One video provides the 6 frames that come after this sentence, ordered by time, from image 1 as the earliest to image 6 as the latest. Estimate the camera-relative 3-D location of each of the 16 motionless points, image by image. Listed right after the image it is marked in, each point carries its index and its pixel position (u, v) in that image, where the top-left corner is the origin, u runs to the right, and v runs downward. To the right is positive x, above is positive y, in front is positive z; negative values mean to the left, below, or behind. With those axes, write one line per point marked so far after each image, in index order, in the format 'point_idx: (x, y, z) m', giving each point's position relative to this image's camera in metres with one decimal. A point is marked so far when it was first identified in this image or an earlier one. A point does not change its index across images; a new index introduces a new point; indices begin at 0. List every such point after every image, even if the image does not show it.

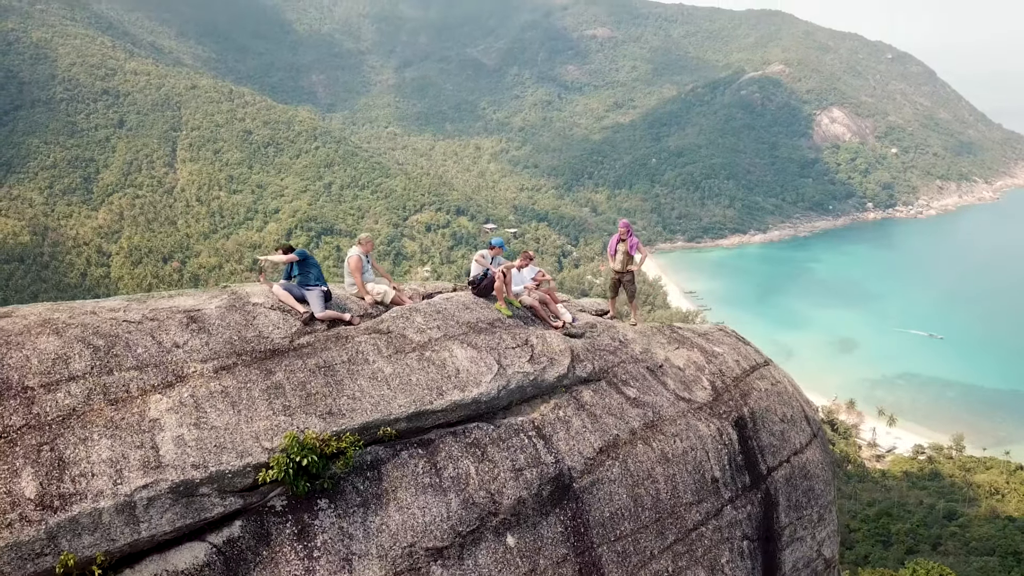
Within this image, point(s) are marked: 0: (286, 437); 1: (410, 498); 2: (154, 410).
0: (-2.0, -1.3, +5.1) m
1: (-1.0, -2.0, +5.5) m
2: (-3.1, -1.0, +5.0) m
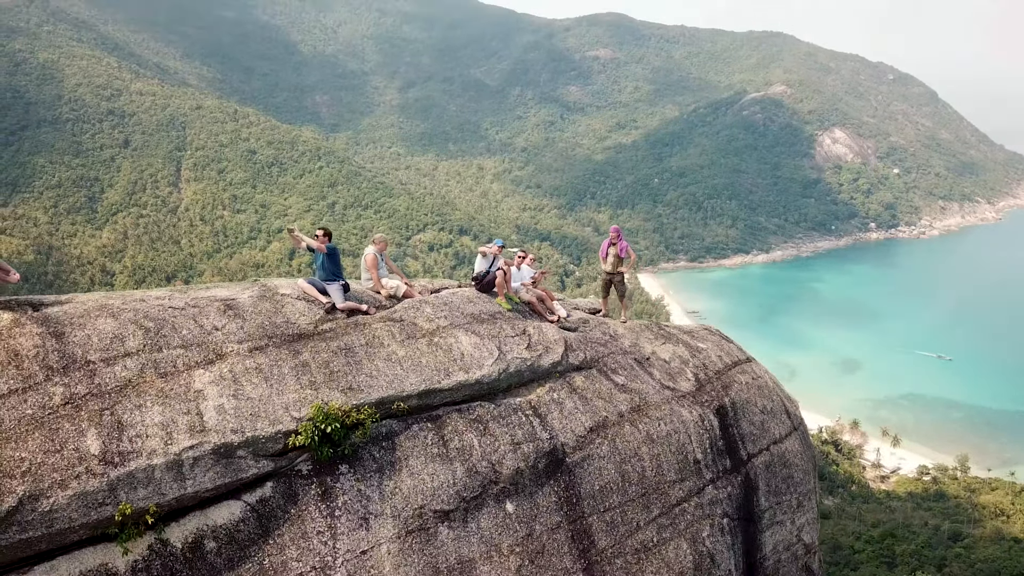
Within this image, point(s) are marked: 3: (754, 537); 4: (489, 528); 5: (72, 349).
0: (-2.0, -1.2, +5.9) m
1: (-1.0, -1.9, +6.2) m
2: (-3.1, -0.9, +5.8) m
3: (+3.5, -3.7, +8.5) m
4: (-0.3, -2.6, +6.3) m
5: (-4.3, -0.6, +5.7) m
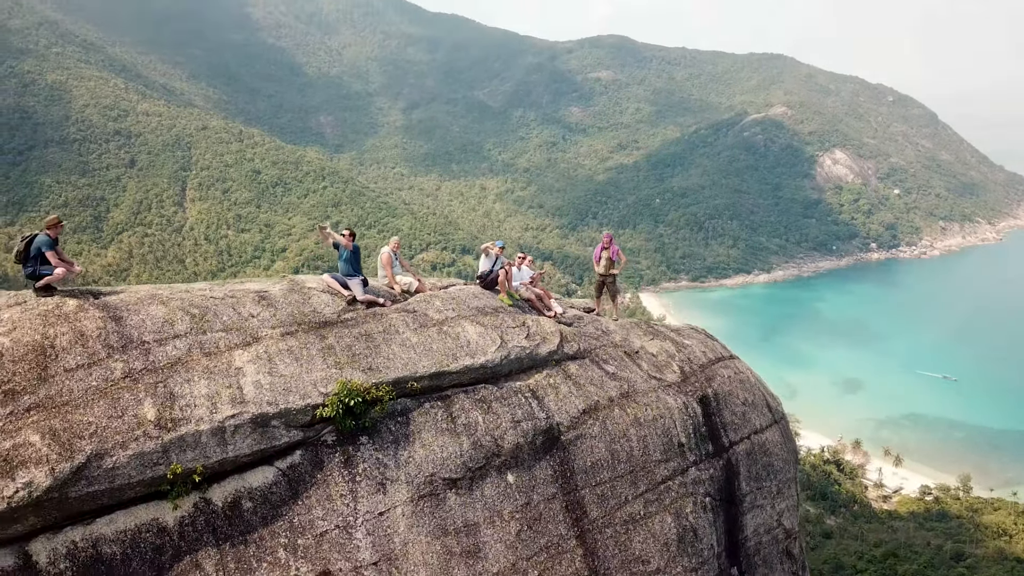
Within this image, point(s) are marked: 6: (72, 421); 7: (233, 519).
0: (-2.0, -1.1, +6.7) m
1: (-1.0, -1.8, +7.0) m
2: (-3.1, -0.8, +6.6) m
3: (+3.5, -3.7, +9.2) m
4: (-0.3, -2.5, +7.0) m
5: (-4.3, -0.5, +6.5) m
6: (-4.5, -1.3, +5.9) m
7: (-3.1, -2.5, +6.3) m
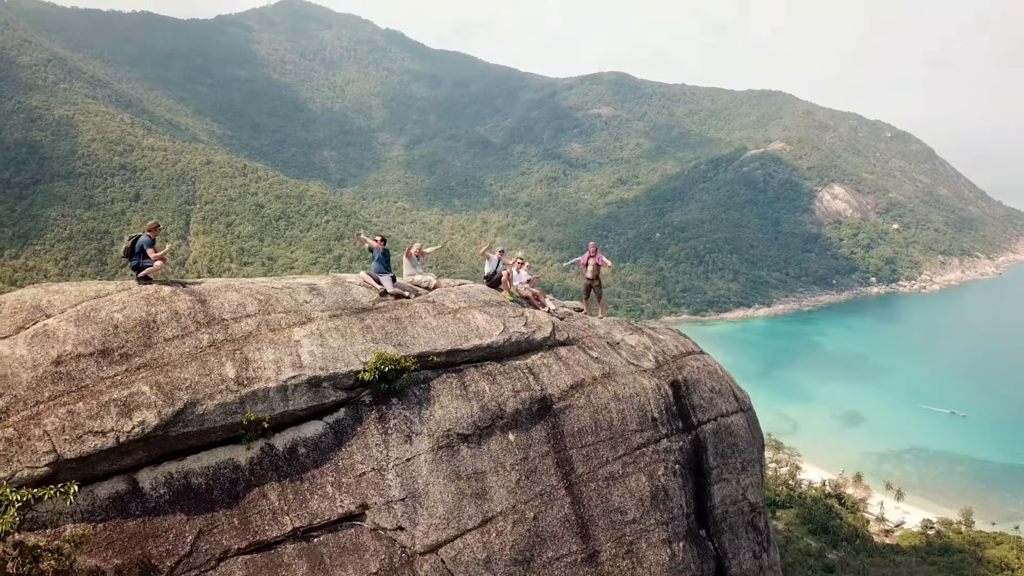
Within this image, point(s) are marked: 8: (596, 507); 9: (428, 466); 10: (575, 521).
0: (-2.0, -1.0, +8.4) m
1: (-1.0, -1.7, +8.7) m
2: (-3.1, -0.7, +8.3) m
3: (+3.6, -3.7, +10.8) m
4: (-0.3, -2.4, +8.7) m
5: (-4.3, -0.3, +8.3) m
6: (-4.4, -1.1, +7.6) m
7: (-3.1, -2.4, +8.0) m
8: (+1.3, -3.5, +9.1) m
9: (-1.2, -2.6, +8.3) m
10: (+1.0, -3.6, +8.9) m
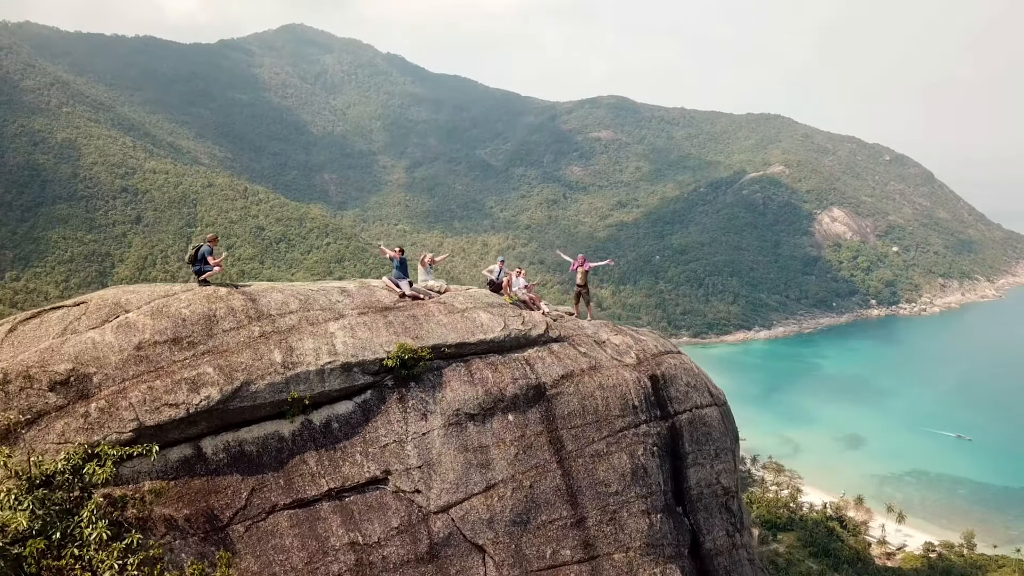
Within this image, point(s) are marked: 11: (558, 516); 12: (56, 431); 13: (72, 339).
0: (-2.0, -1.0, +10.0) m
1: (-1.0, -1.7, +10.2) m
2: (-3.1, -0.7, +9.9) m
3: (+3.5, -3.8, +12.3) m
4: (-0.3, -2.5, +10.2) m
5: (-4.3, -0.4, +9.9) m
6: (-4.5, -1.1, +9.2) m
7: (-3.1, -2.4, +9.5) m
8: (+1.3, -3.5, +10.6) m
9: (-1.2, -2.6, +9.8) m
10: (+1.0, -3.7, +10.4) m
11: (+0.8, -4.0, +10.3) m
12: (-6.5, -2.0, +8.3) m
13: (-6.8, -0.8, +9.0) m
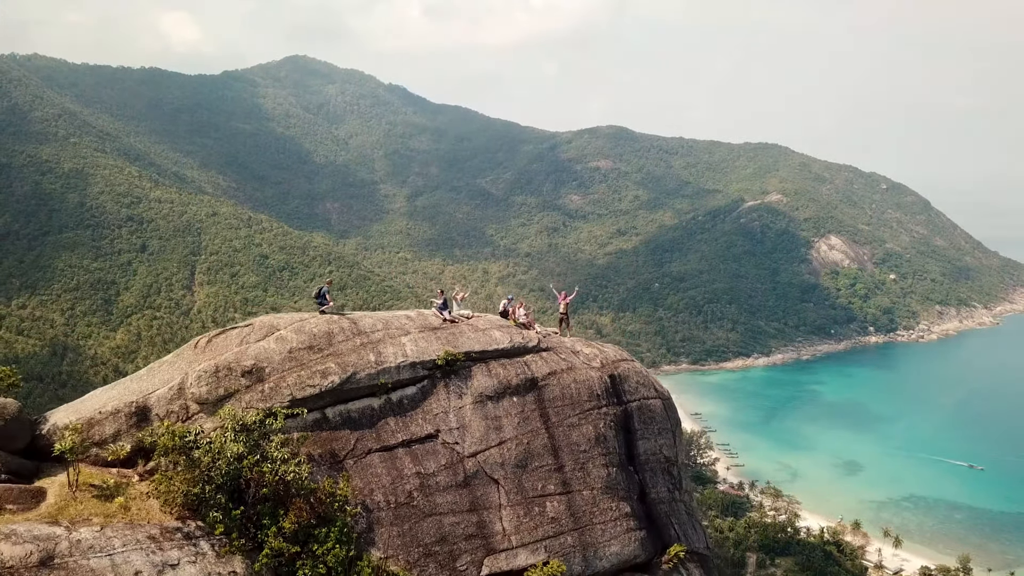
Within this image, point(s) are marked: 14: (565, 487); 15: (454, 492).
0: (-1.9, -1.8, +15.7) m
1: (-0.9, -2.5, +15.9) m
2: (-3.0, -1.4, +15.7) m
3: (+3.7, -4.7, +17.9) m
4: (-0.2, -3.2, +15.9) m
5: (-4.2, -1.1, +15.7) m
6: (-4.4, -1.9, +14.9) m
7: (-3.0, -3.1, +15.2) m
8: (+1.4, -4.3, +16.3) m
9: (-1.1, -3.3, +15.5) m
10: (+1.1, -4.4, +16.1) m
11: (+0.9, -4.8, +15.9) m
12: (-6.4, -2.7, +14.0) m
13: (-6.7, -1.5, +14.8) m
14: (+1.5, -5.5, +16.0) m
15: (-1.5, -5.3, +14.9) m
